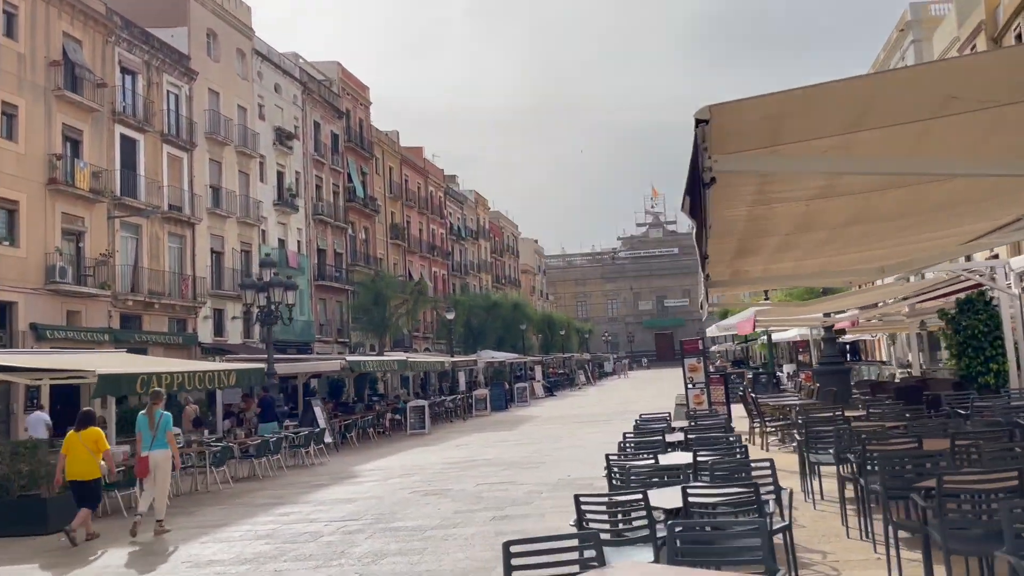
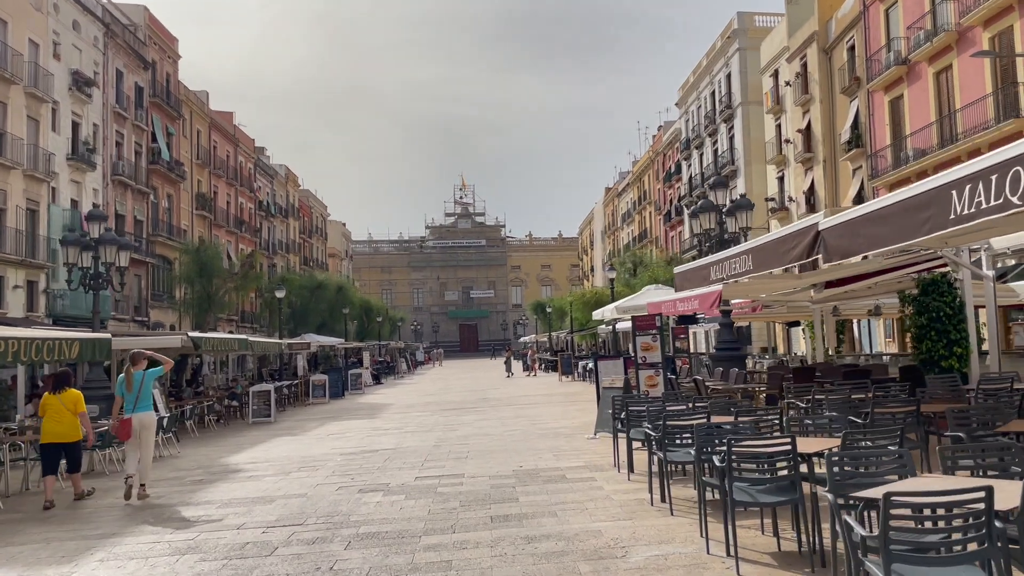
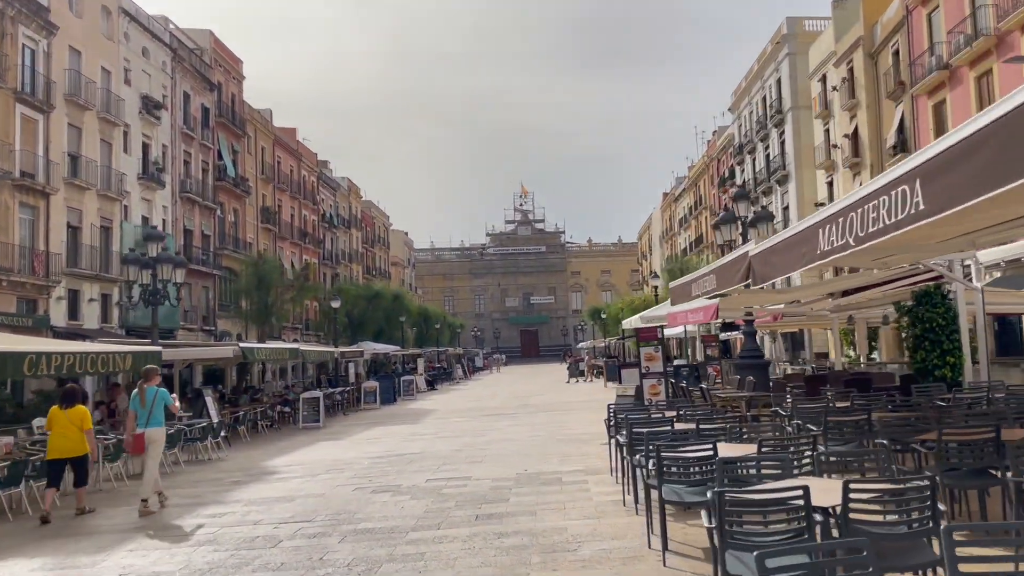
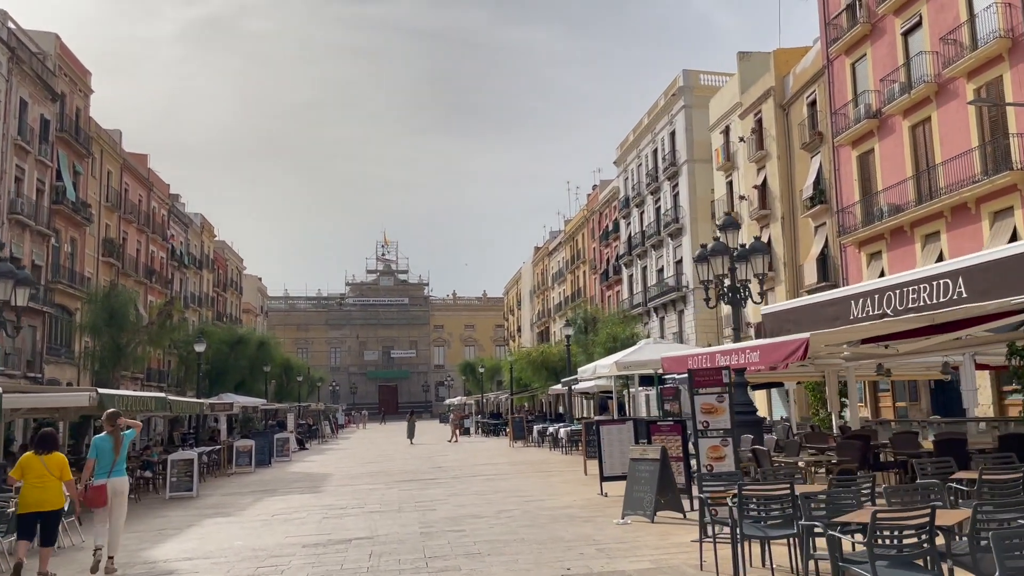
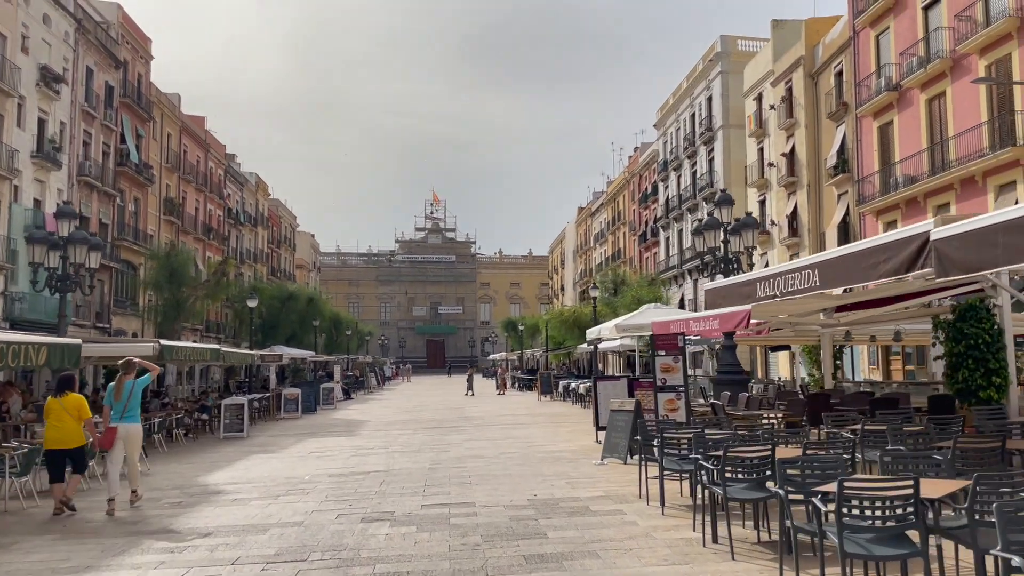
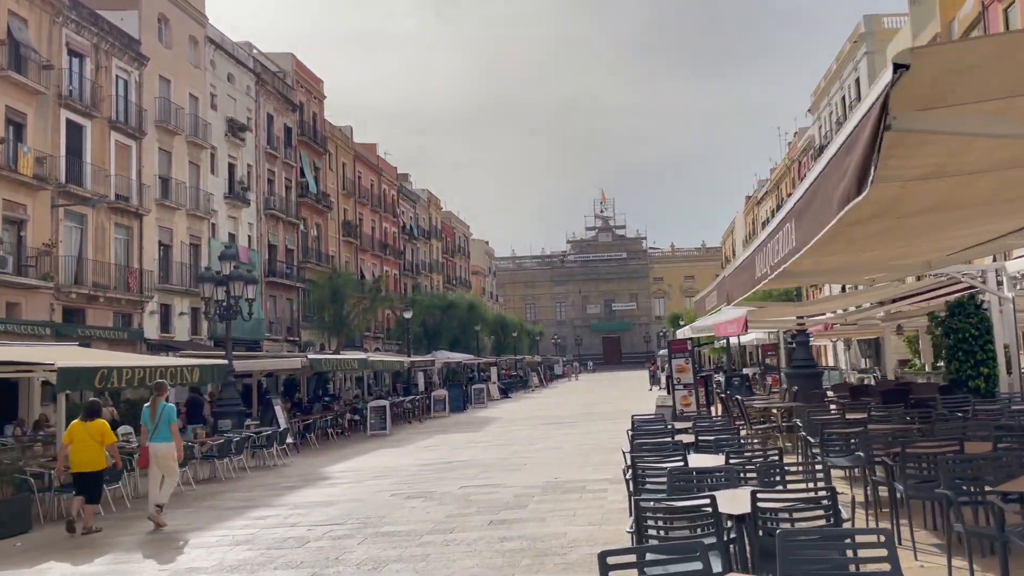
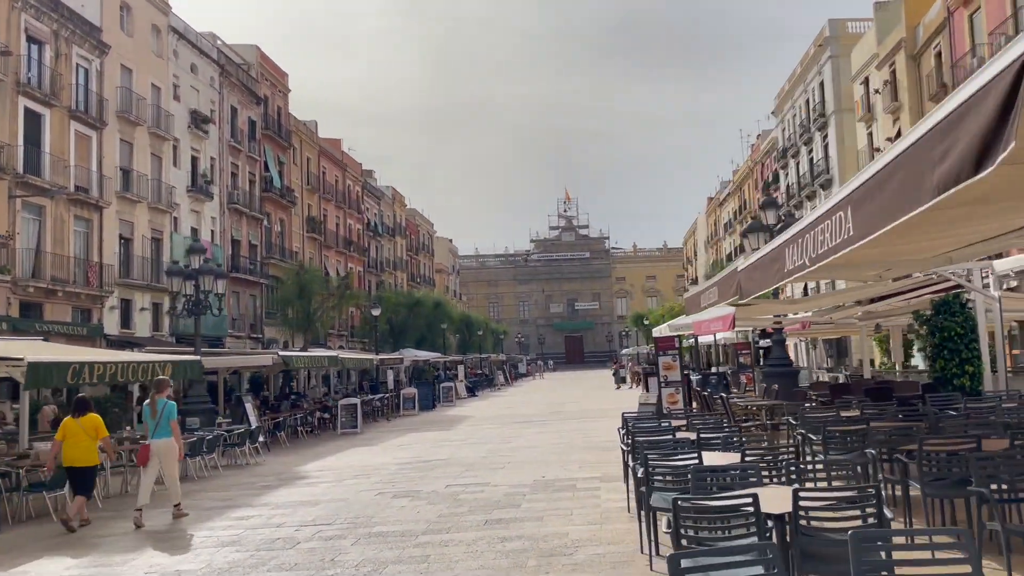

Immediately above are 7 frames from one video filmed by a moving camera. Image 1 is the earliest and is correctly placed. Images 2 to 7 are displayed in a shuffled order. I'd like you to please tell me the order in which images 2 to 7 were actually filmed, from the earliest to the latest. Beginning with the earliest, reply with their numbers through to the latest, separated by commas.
6, 7, 3, 2, 5, 4
